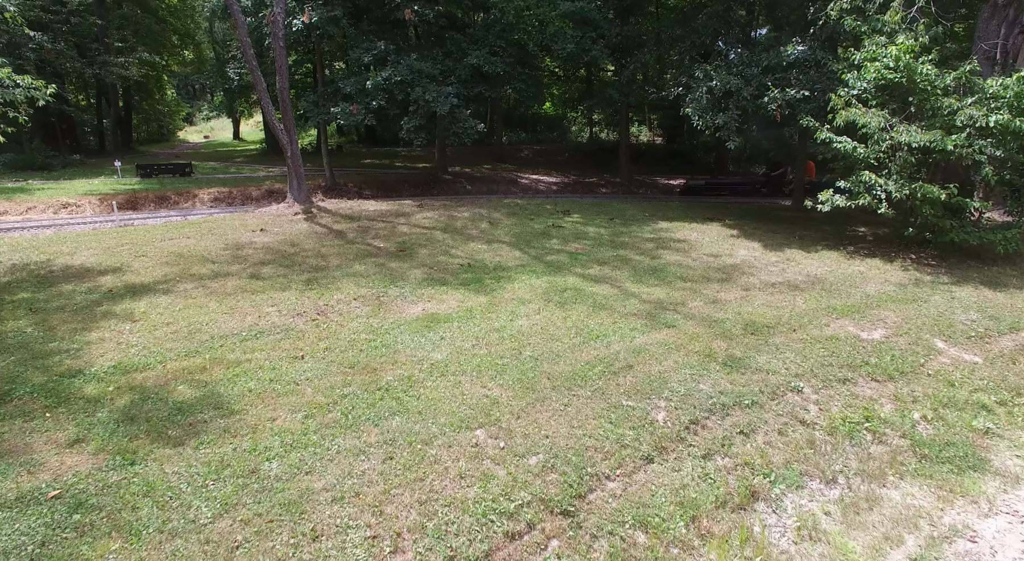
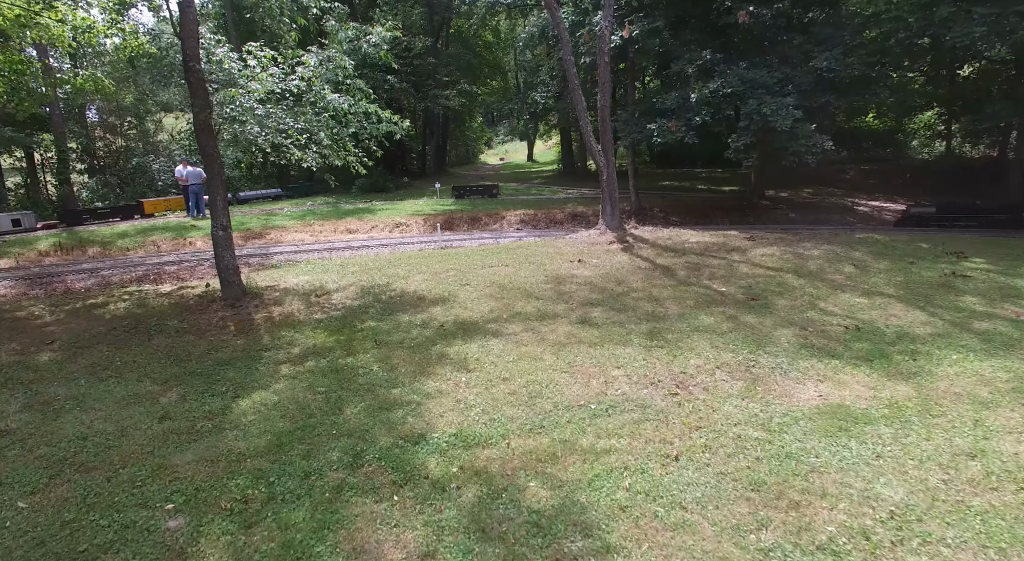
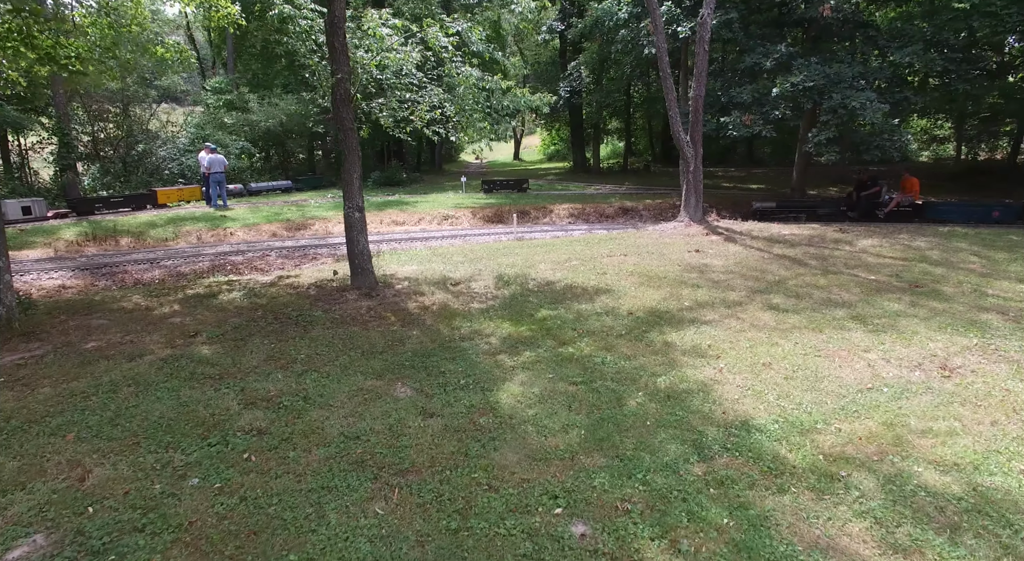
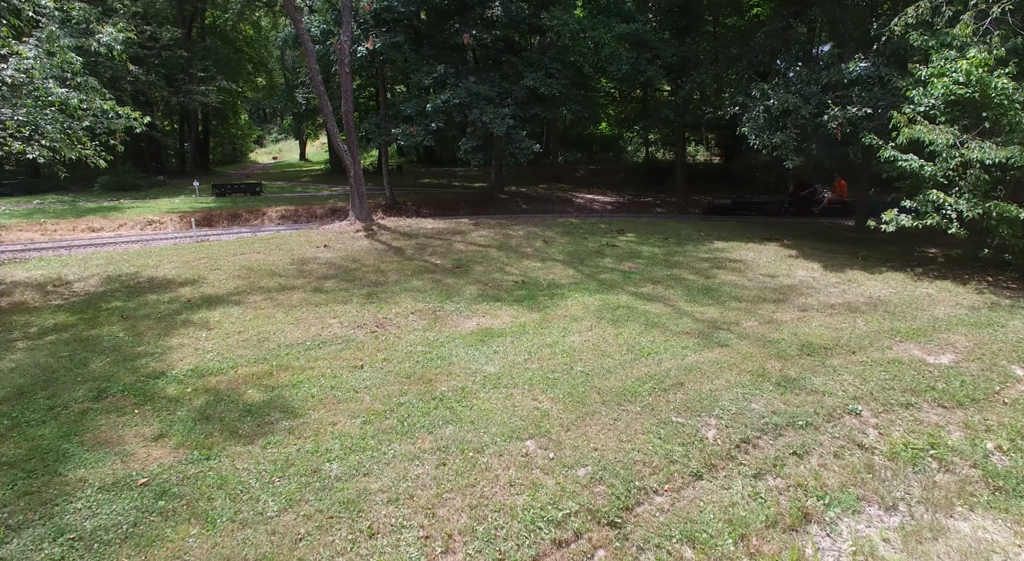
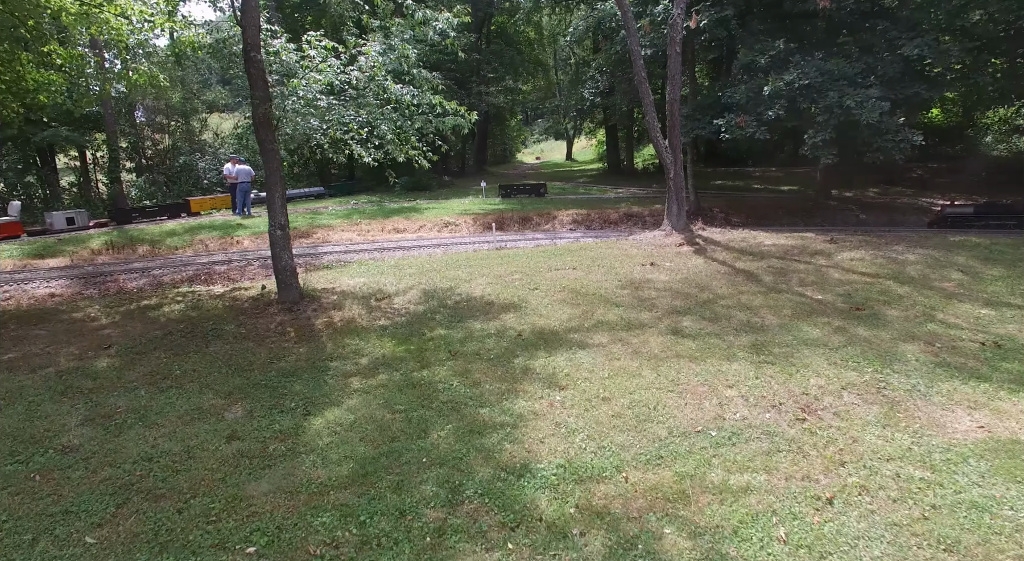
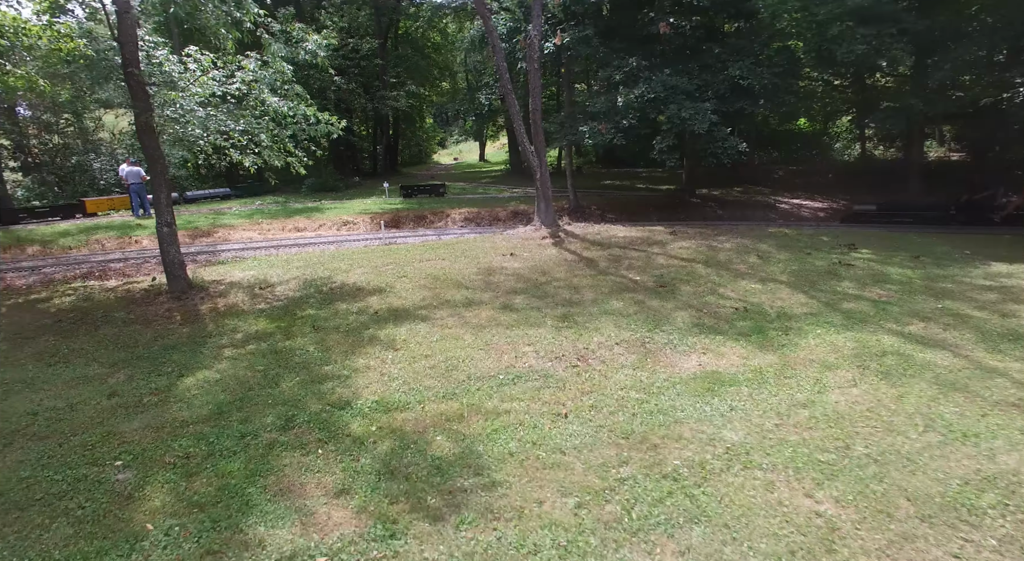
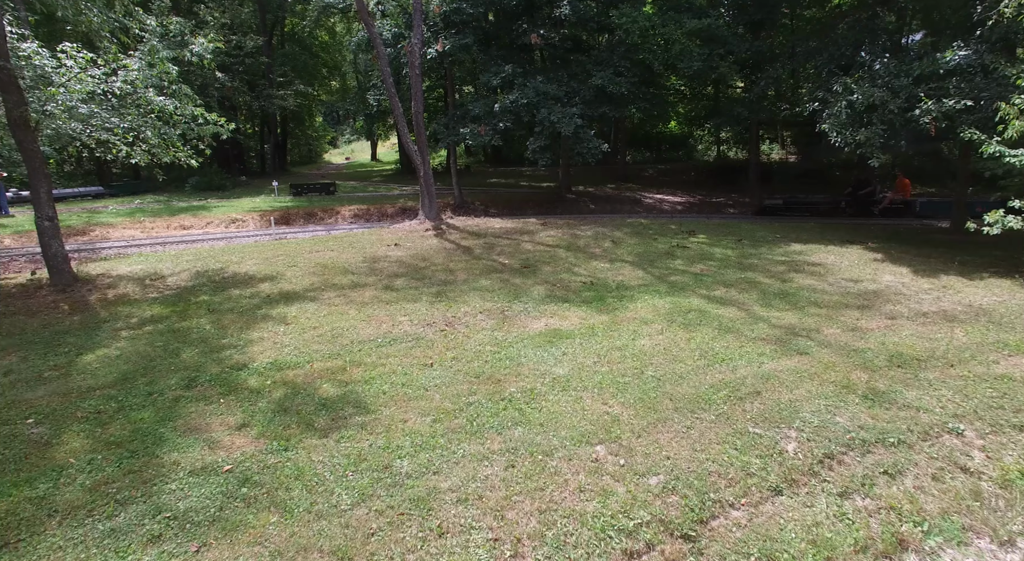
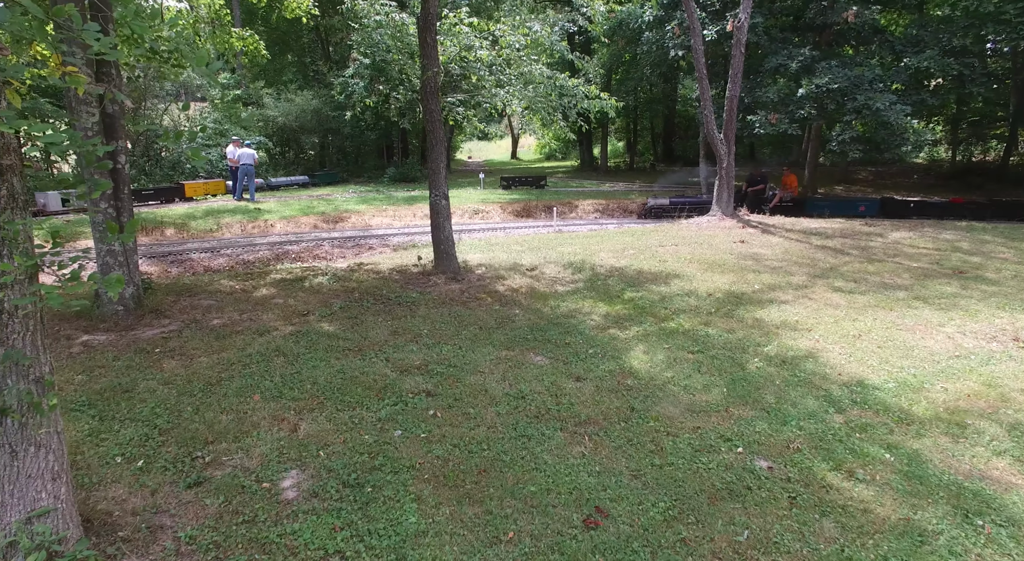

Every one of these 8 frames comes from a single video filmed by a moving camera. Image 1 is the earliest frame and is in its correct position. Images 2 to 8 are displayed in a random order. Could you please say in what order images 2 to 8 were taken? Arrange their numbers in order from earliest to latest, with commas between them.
4, 7, 6, 2, 5, 3, 8
